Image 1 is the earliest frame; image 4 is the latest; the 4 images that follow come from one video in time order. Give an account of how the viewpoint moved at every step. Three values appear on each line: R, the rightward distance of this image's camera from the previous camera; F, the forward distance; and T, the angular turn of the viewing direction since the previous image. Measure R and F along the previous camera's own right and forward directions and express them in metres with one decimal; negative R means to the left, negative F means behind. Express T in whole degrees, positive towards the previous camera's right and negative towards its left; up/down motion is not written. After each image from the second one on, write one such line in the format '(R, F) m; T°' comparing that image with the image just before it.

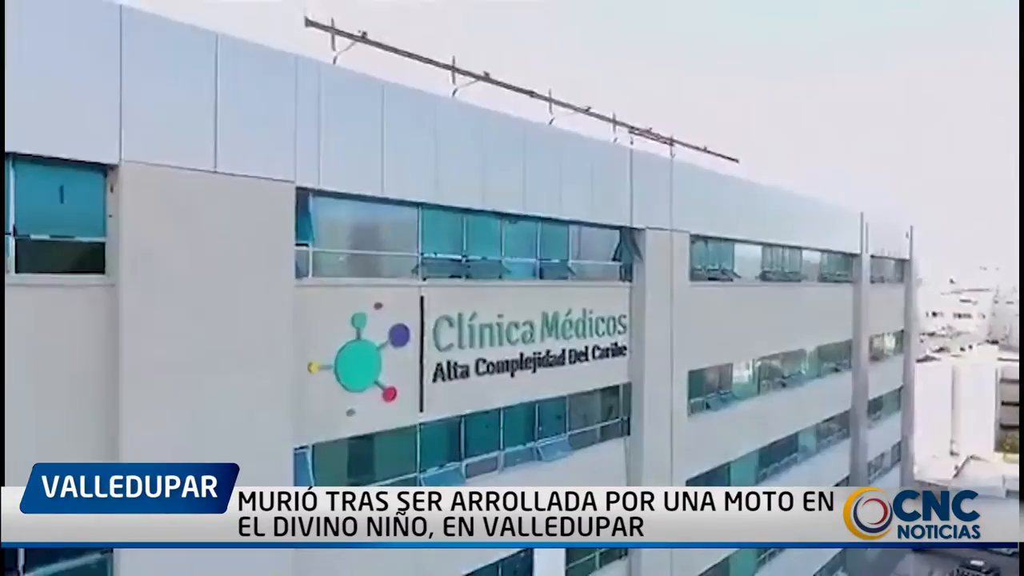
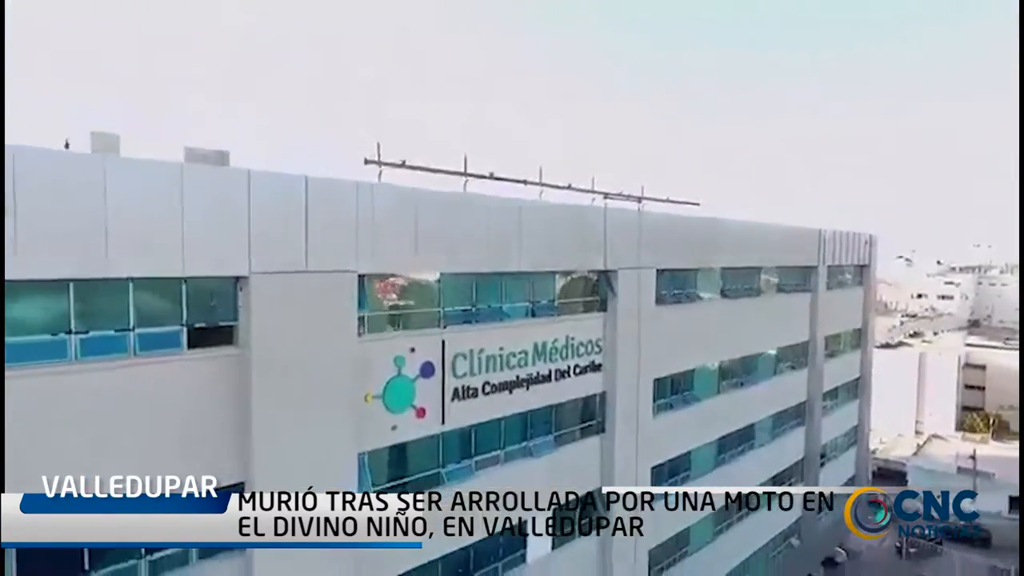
(0.0, -2.9) m; 0°
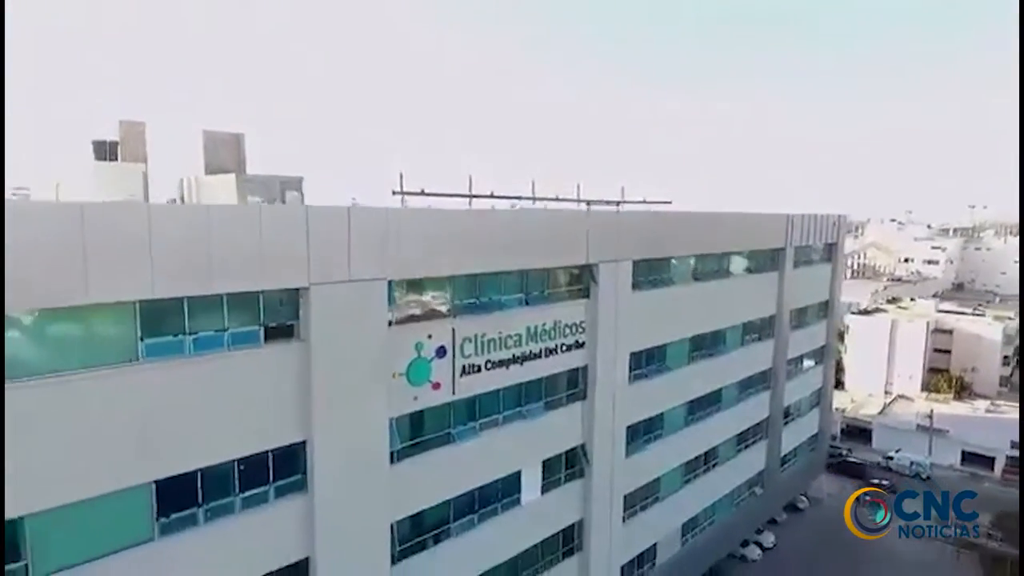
(+0.1, -2.7) m; 0°
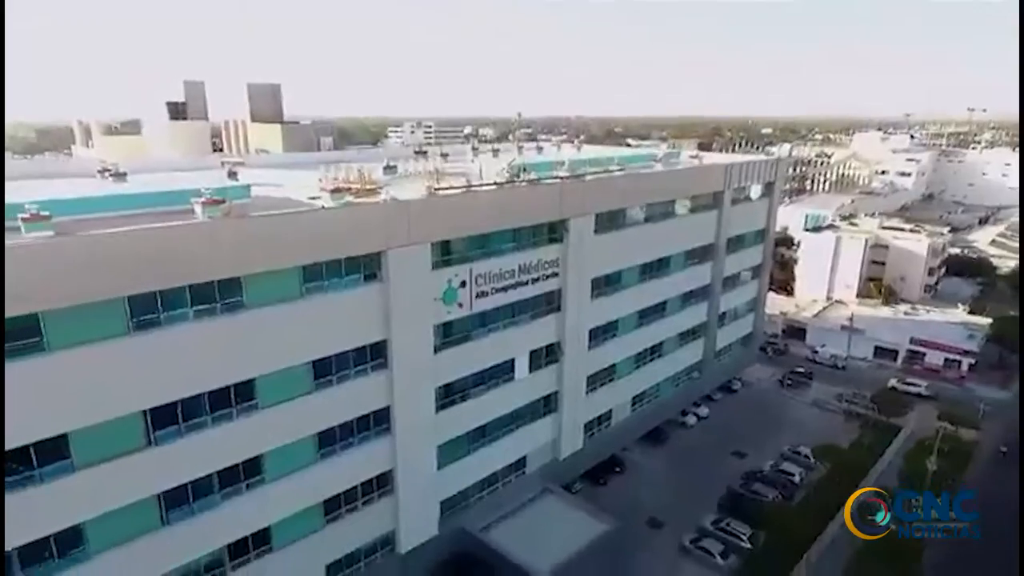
(+0.1, -7.6) m; 0°
